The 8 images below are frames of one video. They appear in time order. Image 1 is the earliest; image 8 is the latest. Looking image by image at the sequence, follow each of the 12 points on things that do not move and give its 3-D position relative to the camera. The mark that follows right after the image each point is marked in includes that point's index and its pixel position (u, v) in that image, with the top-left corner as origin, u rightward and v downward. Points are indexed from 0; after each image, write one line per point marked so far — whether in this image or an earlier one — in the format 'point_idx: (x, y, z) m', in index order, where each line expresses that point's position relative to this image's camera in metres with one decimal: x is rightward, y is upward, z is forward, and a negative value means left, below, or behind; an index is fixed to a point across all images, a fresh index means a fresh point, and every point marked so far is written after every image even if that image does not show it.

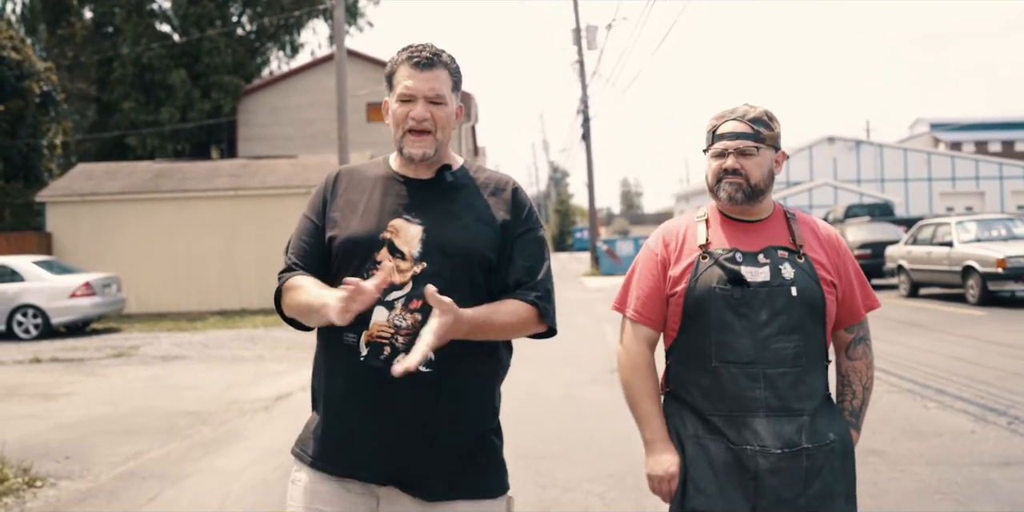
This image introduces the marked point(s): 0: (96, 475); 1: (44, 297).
0: (-2.7, -1.4, +6.2) m
1: (-8.1, -0.7, +16.3) m
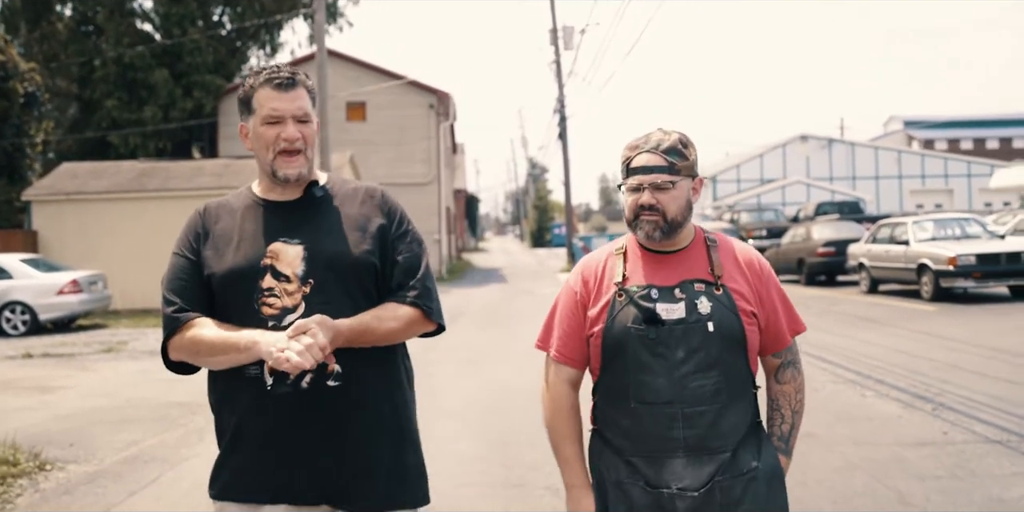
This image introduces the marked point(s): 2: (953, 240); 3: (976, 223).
0: (-2.9, -1.4, +6.8) m
1: (-8.5, -0.7, +16.7) m
2: (+7.6, +0.3, +16.5) m
3: (+8.2, +0.6, +16.8) m
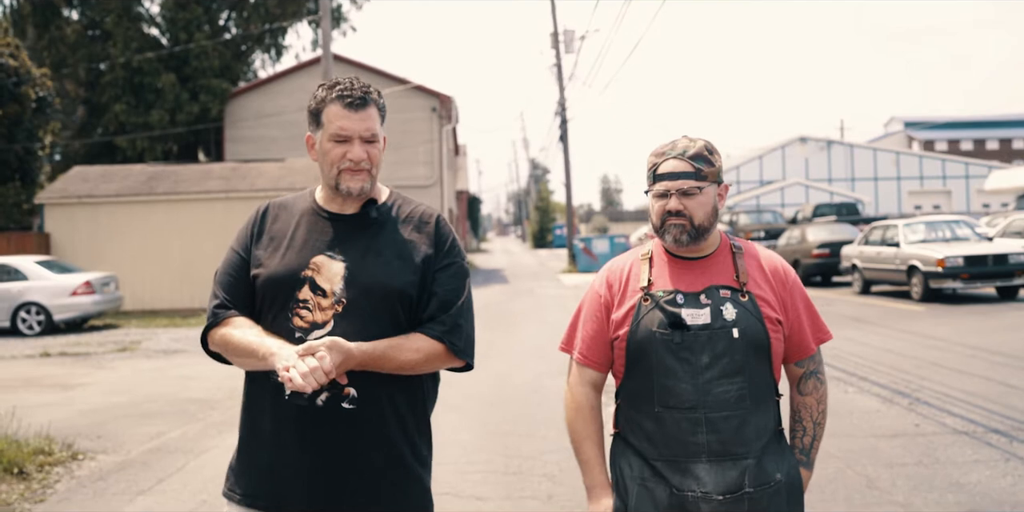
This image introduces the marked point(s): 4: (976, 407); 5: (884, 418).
0: (-2.9, -1.5, +7.3) m
1: (-8.5, -0.7, +17.2) m
2: (+7.7, +0.3, +16.9) m
3: (+8.2, +0.5, +17.2) m
4: (+3.7, -1.2, +7.6) m
5: (+2.9, -1.3, +7.4) m
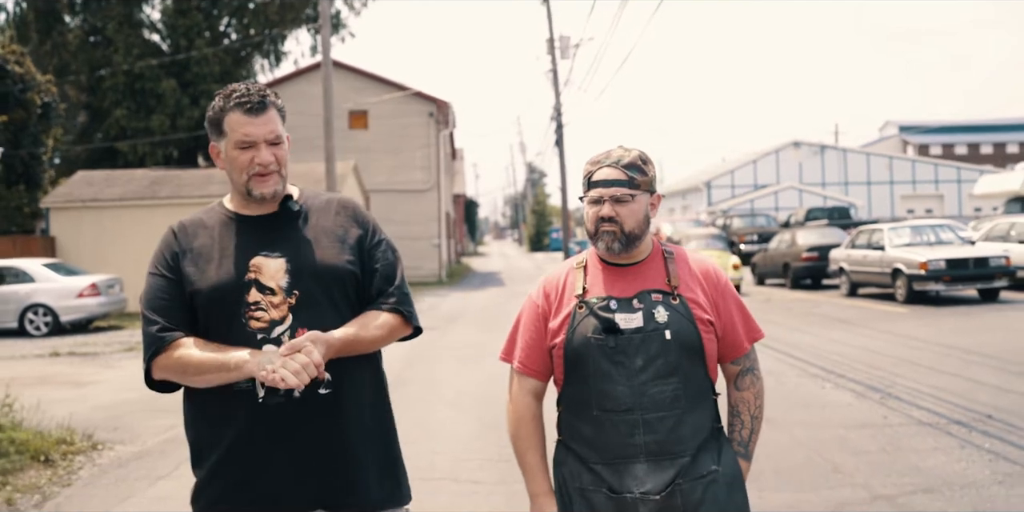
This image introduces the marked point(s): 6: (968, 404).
0: (-3.0, -1.5, +7.7) m
1: (-8.6, -0.8, +17.7) m
2: (+7.6, +0.2, +17.4) m
3: (+8.2, +0.5, +17.7) m
4: (+3.7, -1.2, +8.1) m
5: (+2.8, -1.3, +7.8) m
6: (+3.8, -1.2, +7.9) m
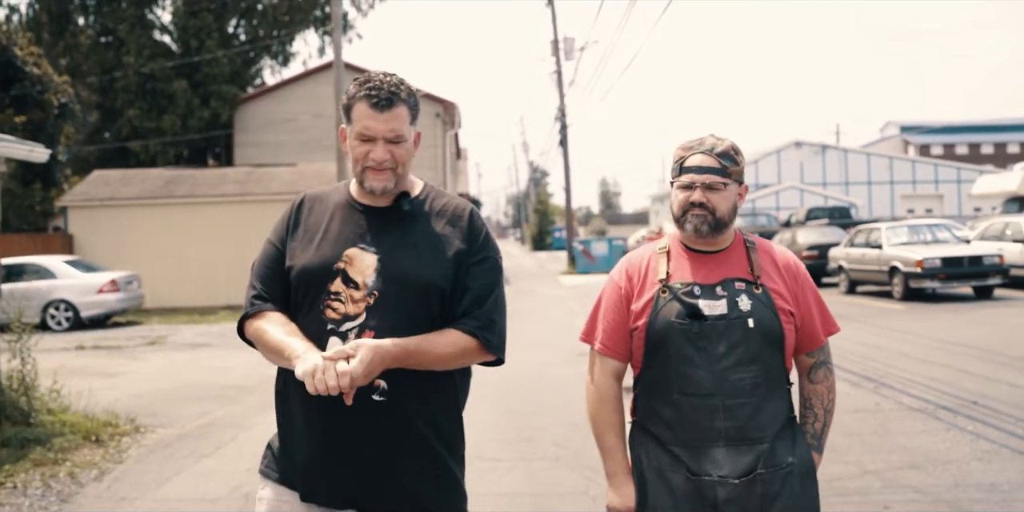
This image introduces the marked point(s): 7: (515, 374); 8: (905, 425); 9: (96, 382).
0: (-2.9, -1.5, +8.2) m
1: (-8.4, -0.7, +18.2) m
2: (+7.7, +0.2, +17.9) m
3: (+8.3, +0.5, +18.2) m
4: (+3.8, -1.2, +8.6) m
5: (+3.0, -1.2, +8.4) m
6: (+3.9, -1.2, +8.4) m
7: (0.0, -1.4, +11.3) m
8: (+3.0, -1.3, +7.1) m
9: (-4.8, -1.4, +10.8) m
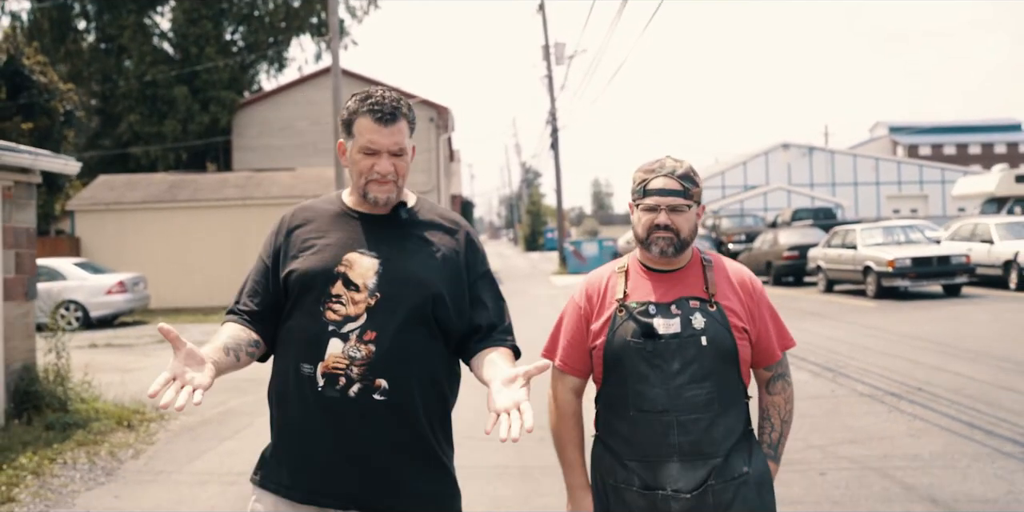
0: (-2.9, -1.5, +9.0) m
1: (-8.6, -0.8, +19.0) m
2: (+7.6, +0.2, +18.8) m
3: (+8.1, +0.5, +19.1) m
4: (+3.7, -1.2, +9.4) m
5: (+2.9, -1.3, +9.2) m
6: (+3.8, -1.2, +9.2) m
7: (-0.1, -1.4, +12.1) m
8: (+2.9, -1.3, +8.0) m
9: (-4.9, -1.5, +11.6) m
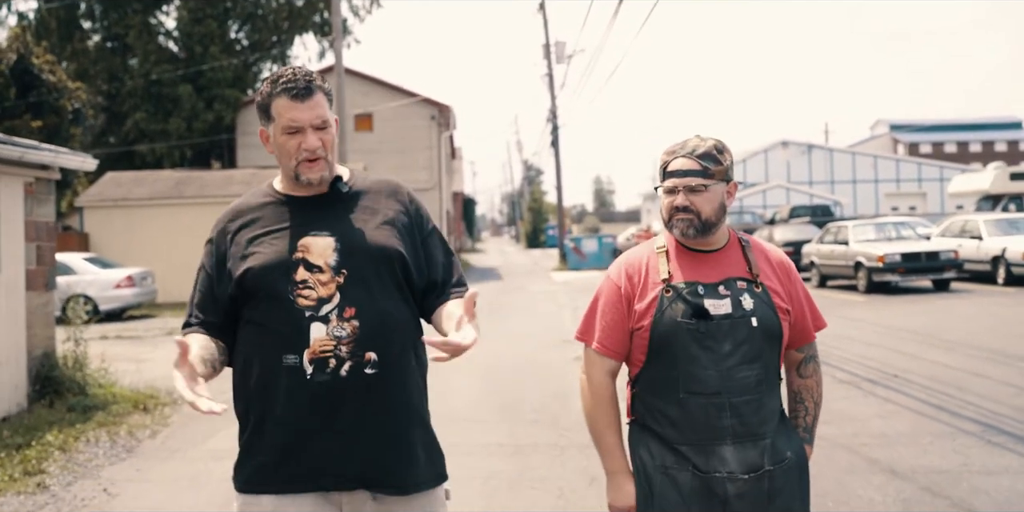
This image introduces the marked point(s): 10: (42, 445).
0: (-3.0, -1.4, +9.5) m
1: (-8.6, -0.7, +19.4) m
2: (+7.5, +0.3, +19.2) m
3: (+8.1, +0.6, +19.5) m
4: (+3.7, -1.1, +9.9) m
5: (+2.8, -1.2, +9.6) m
6: (+3.8, -1.1, +9.7) m
7: (-0.1, -1.3, +12.6) m
8: (+2.8, -1.2, +8.4) m
9: (-4.9, -1.4, +12.1) m
10: (-3.3, -1.3, +6.8) m
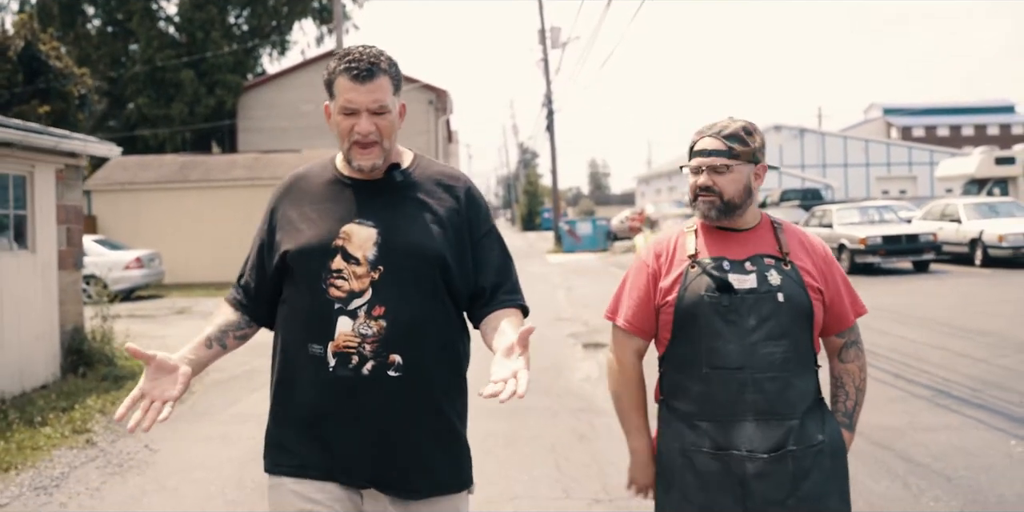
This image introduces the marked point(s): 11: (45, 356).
0: (-3.0, -1.2, +10.2) m
1: (-8.7, -0.3, +20.1) m
2: (+7.5, +0.7, +19.9) m
3: (+8.0, +1.0, +20.2) m
4: (+3.6, -0.9, +10.6) m
5: (+2.8, -1.0, +10.4) m
6: (+3.8, -0.9, +10.4) m
7: (-0.2, -1.1, +13.3) m
8: (+2.8, -1.0, +9.1) m
9: (-4.9, -1.1, +12.8) m
10: (-3.4, -1.2, +7.5) m
11: (-4.4, -0.9, +8.9) m
